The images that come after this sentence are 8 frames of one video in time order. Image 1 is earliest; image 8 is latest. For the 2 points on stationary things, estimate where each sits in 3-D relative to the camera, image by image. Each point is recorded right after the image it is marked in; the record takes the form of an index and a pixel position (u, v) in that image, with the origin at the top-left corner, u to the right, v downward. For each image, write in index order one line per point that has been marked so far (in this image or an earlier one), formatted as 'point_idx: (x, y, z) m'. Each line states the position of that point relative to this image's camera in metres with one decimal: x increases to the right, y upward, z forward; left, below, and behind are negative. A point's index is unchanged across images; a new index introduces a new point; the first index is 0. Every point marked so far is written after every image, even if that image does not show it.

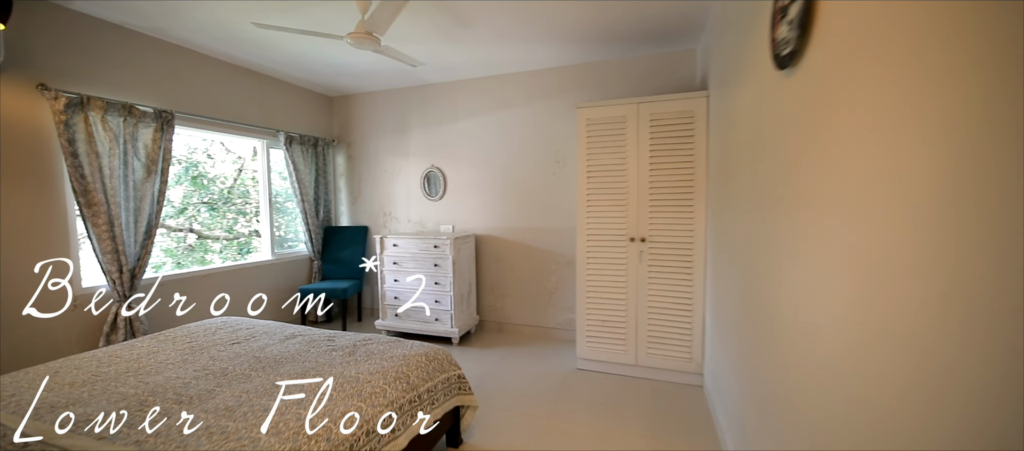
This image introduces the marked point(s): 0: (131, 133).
0: (-2.6, +0.6, +2.7) m
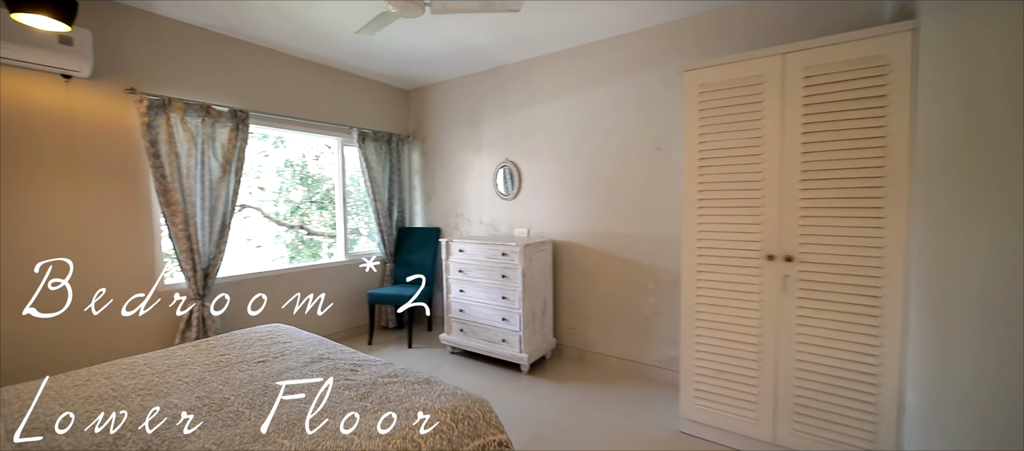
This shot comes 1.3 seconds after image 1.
0: (-2.1, +0.7, +2.7) m
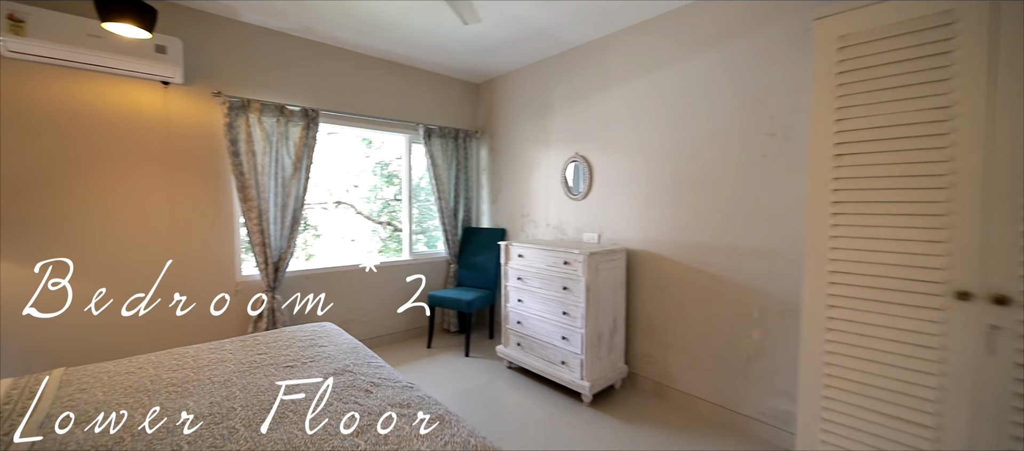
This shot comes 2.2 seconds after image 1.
0: (-1.7, +0.7, +2.8) m
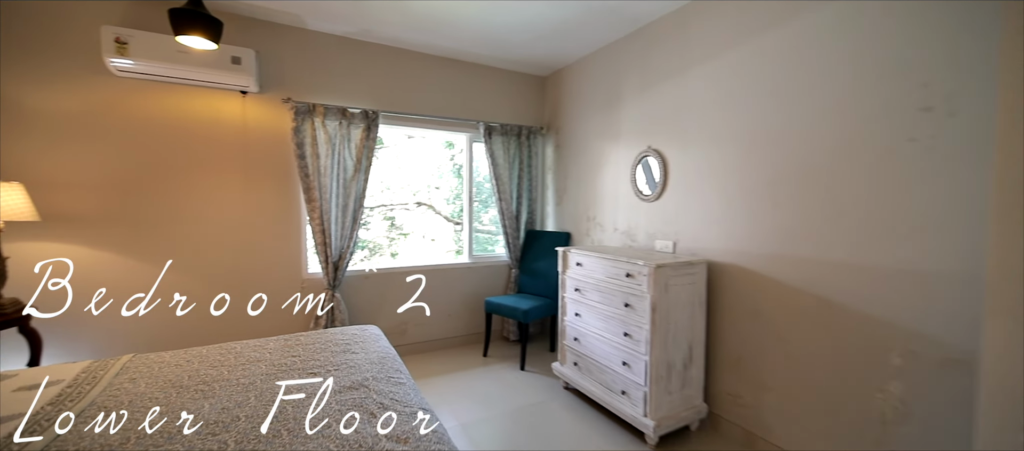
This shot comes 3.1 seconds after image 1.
0: (-1.2, +0.7, +2.8) m
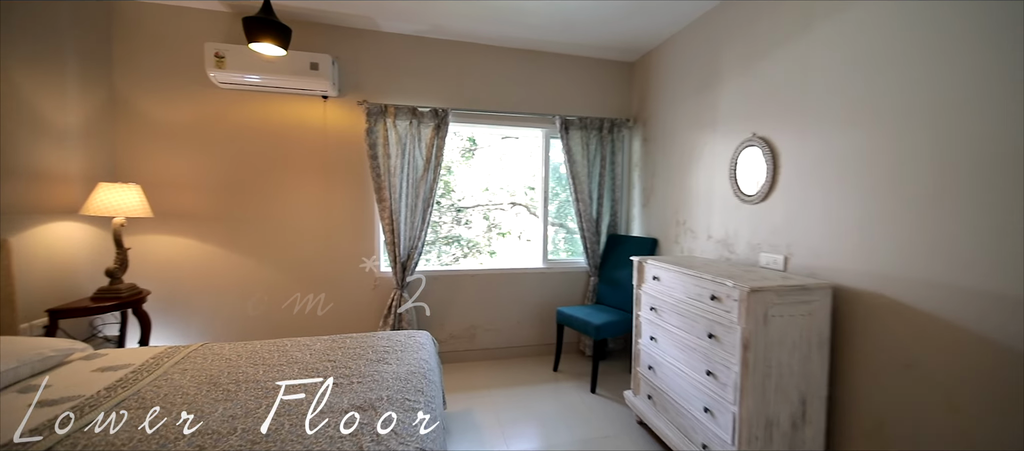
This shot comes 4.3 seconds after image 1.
0: (-0.7, +0.7, +2.8) m
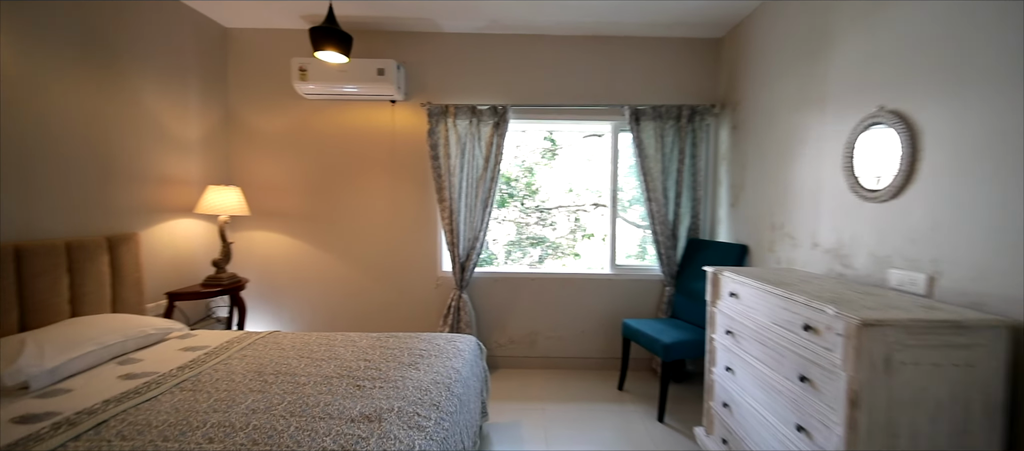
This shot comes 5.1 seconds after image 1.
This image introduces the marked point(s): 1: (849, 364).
0: (-0.3, +0.7, +2.8) m
1: (+0.9, -0.4, +1.1) m
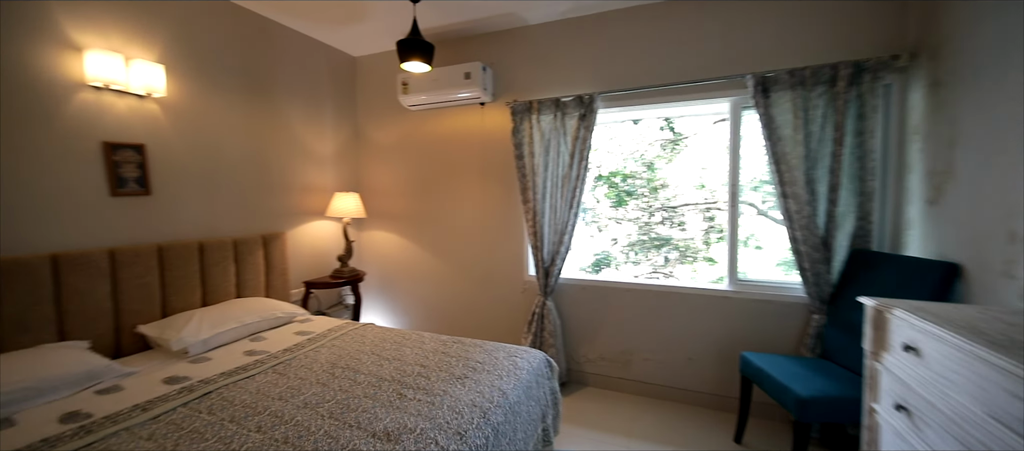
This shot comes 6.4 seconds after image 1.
0: (+0.3, +0.7, +2.6) m
1: (+0.8, -0.4, +0.5) m
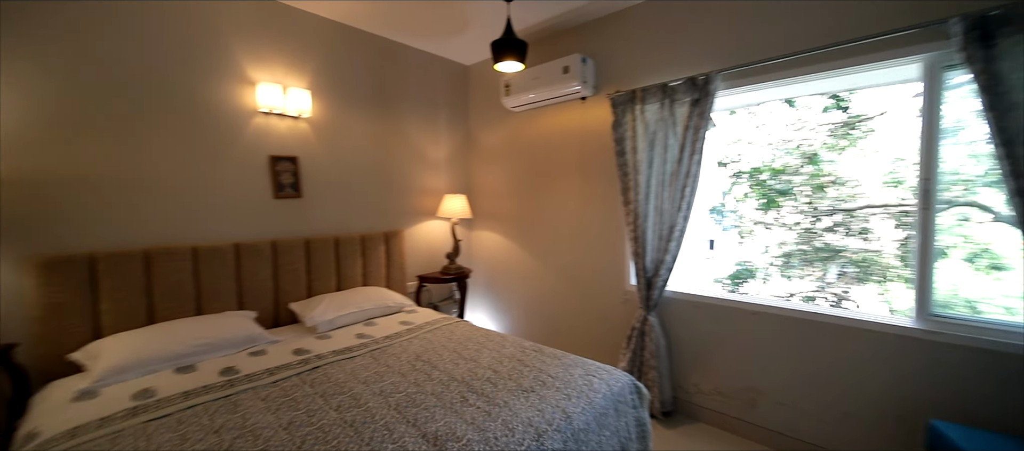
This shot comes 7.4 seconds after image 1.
0: (+0.9, +0.6, +2.2) m
1: (+0.7, -0.4, +0.1) m
